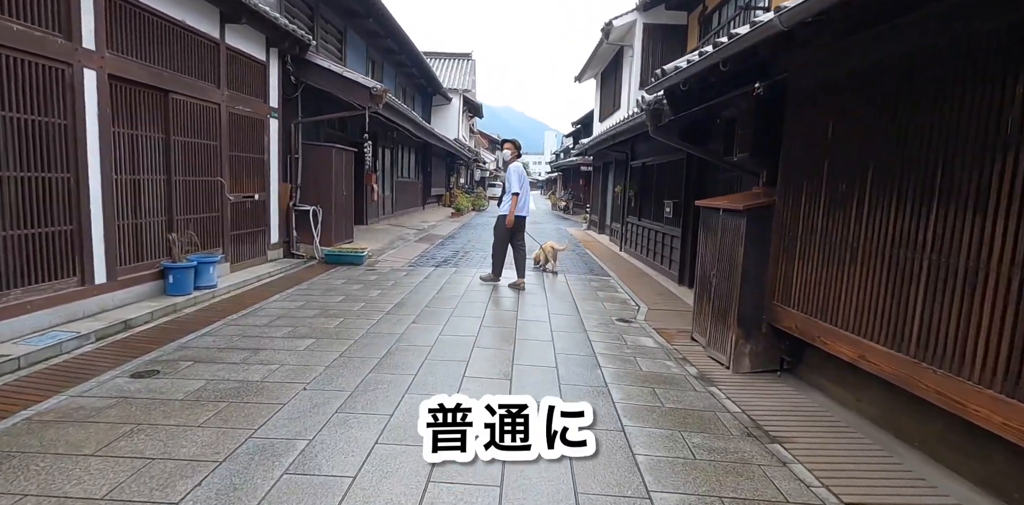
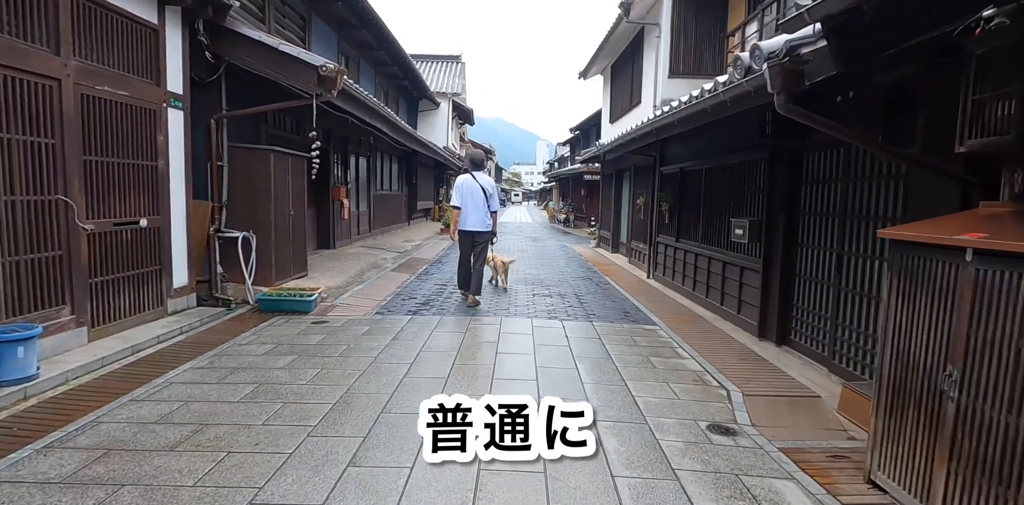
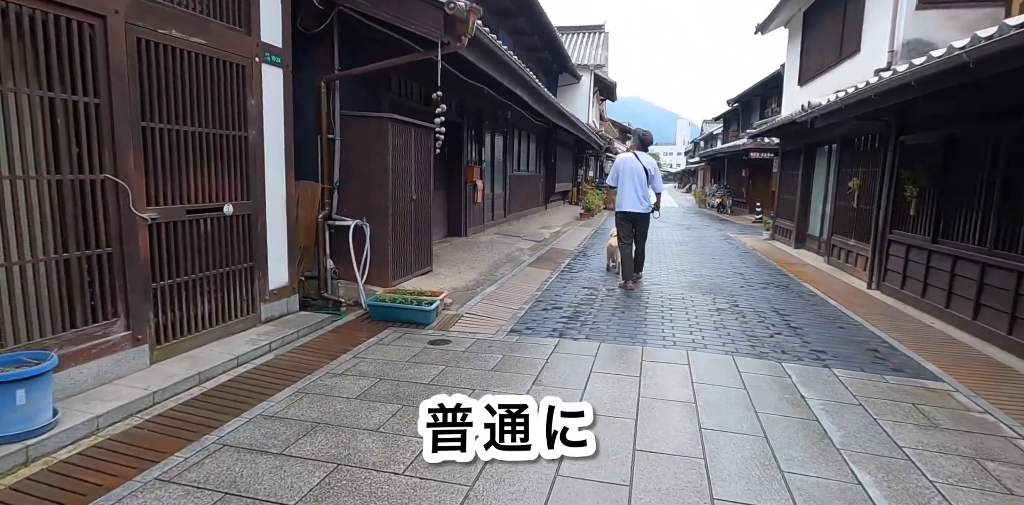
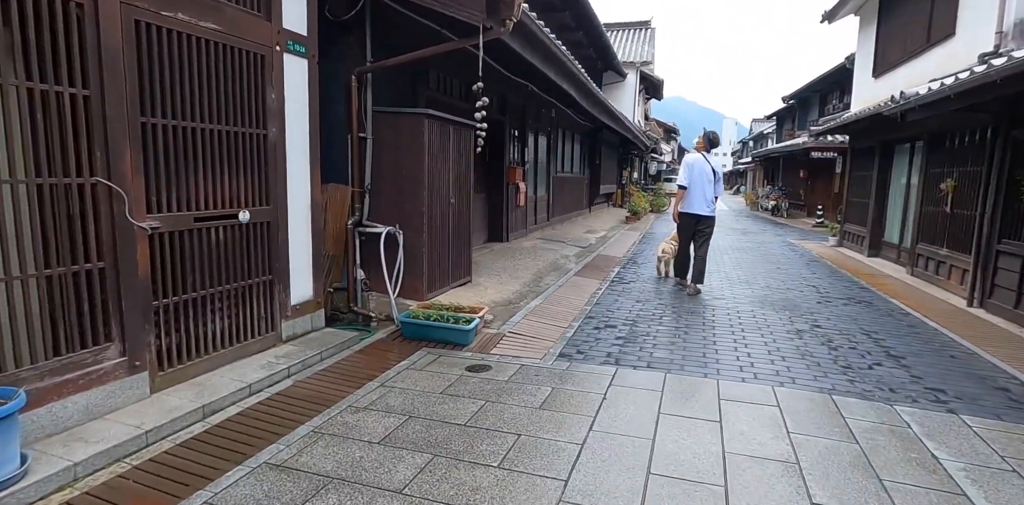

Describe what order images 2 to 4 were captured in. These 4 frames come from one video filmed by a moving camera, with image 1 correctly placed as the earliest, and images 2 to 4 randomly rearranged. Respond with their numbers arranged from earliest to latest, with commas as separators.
2, 3, 4
